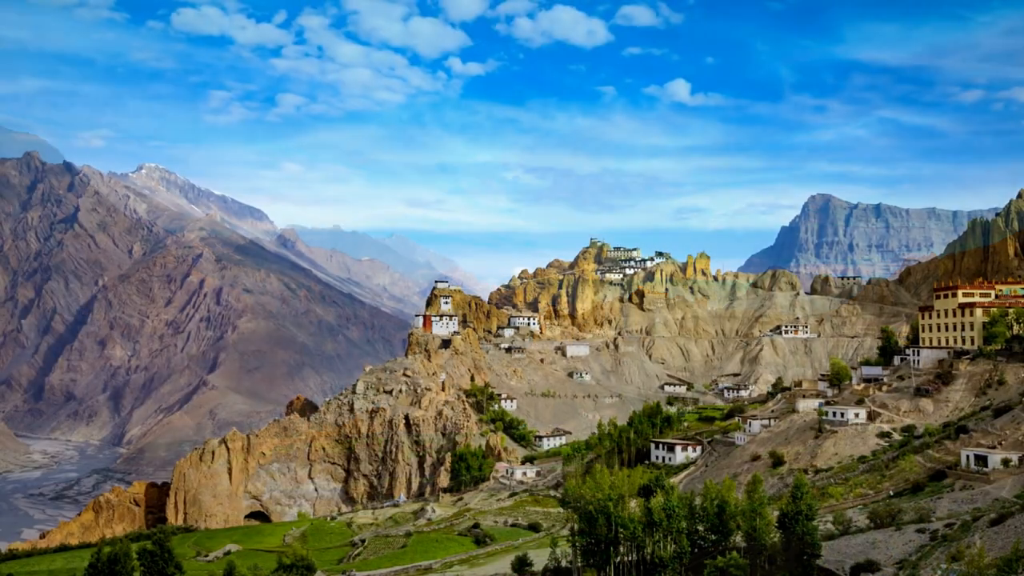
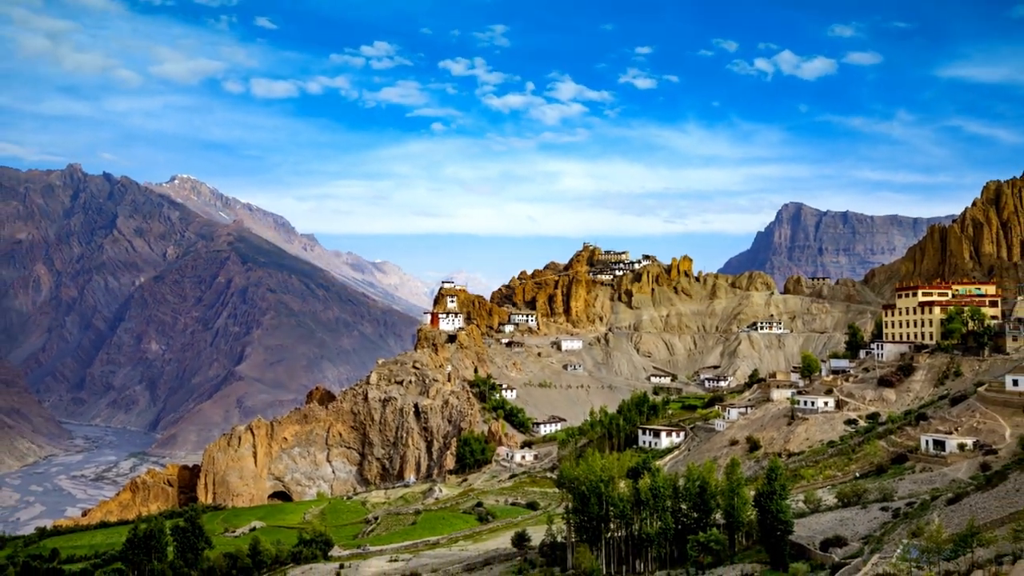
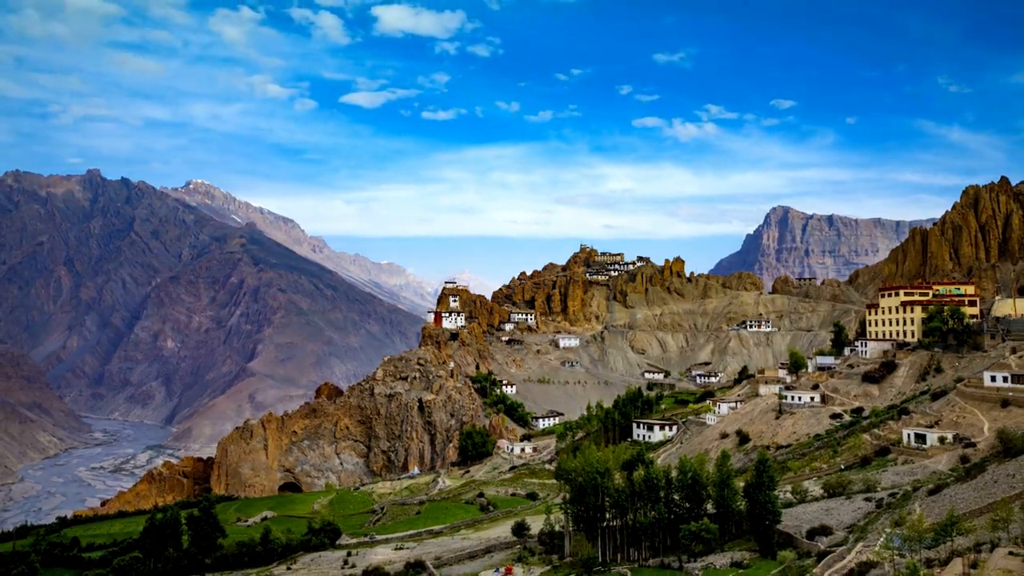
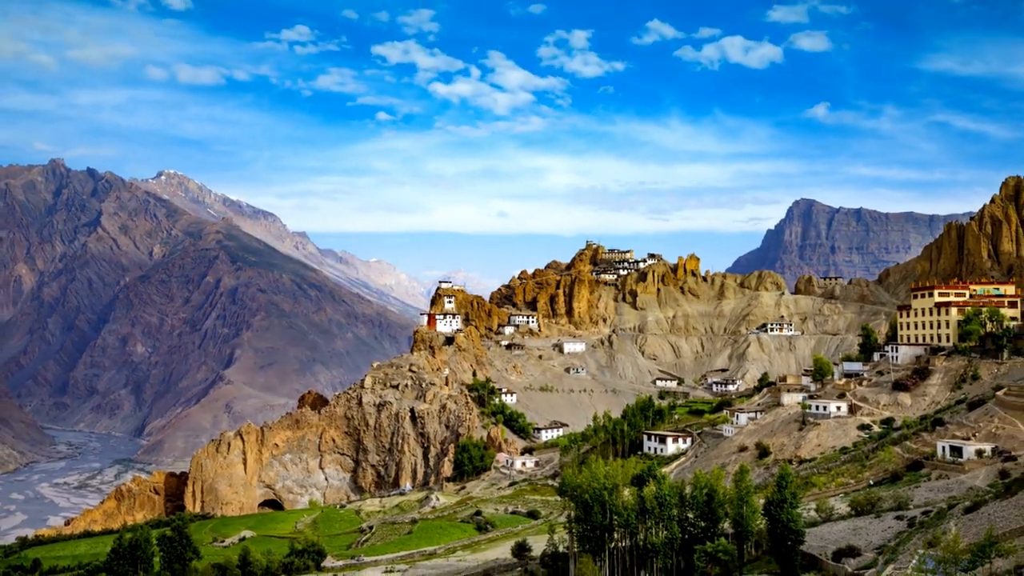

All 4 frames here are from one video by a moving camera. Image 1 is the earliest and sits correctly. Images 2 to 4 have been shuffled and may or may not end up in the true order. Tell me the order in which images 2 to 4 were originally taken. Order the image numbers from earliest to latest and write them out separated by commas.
4, 2, 3
